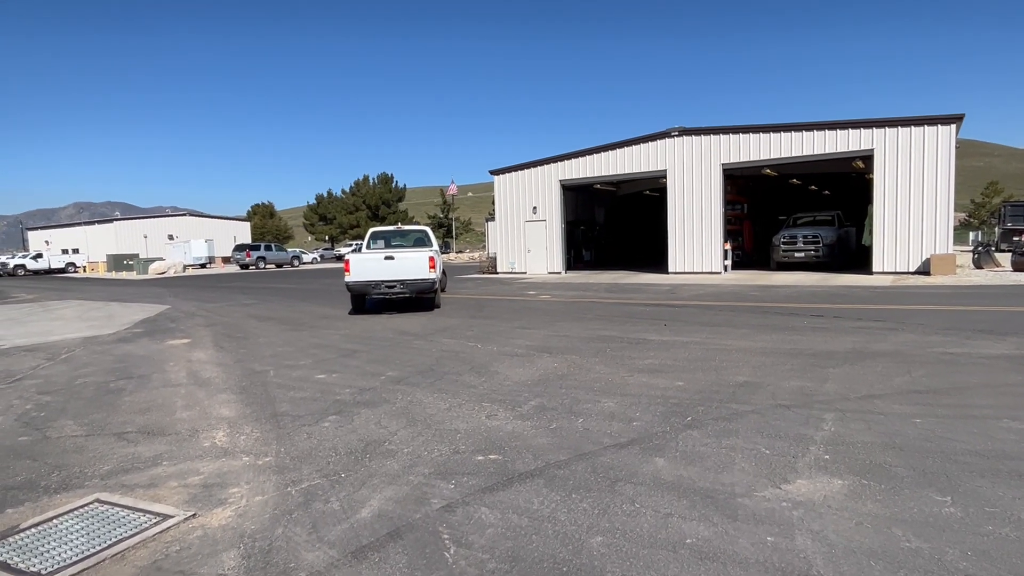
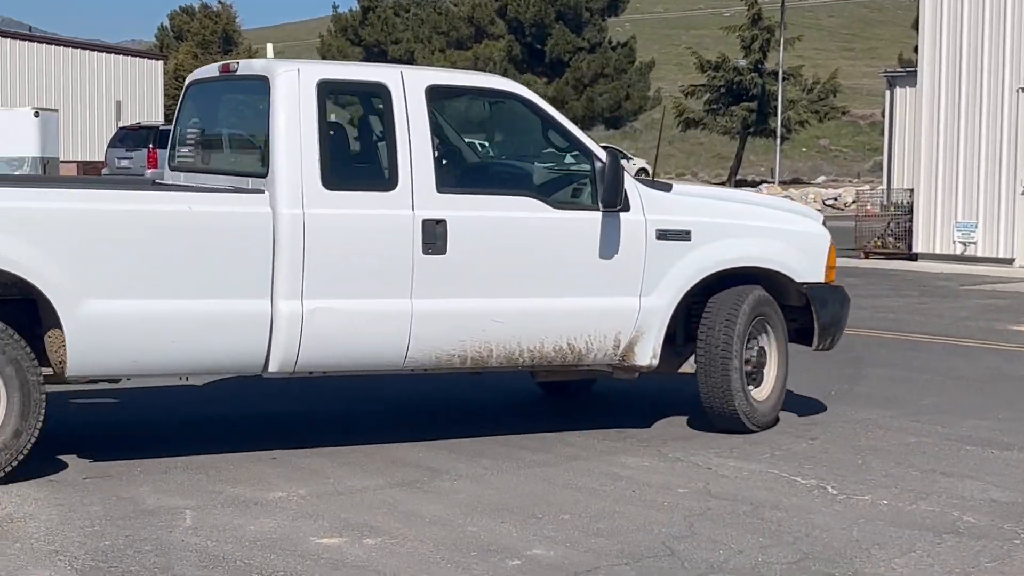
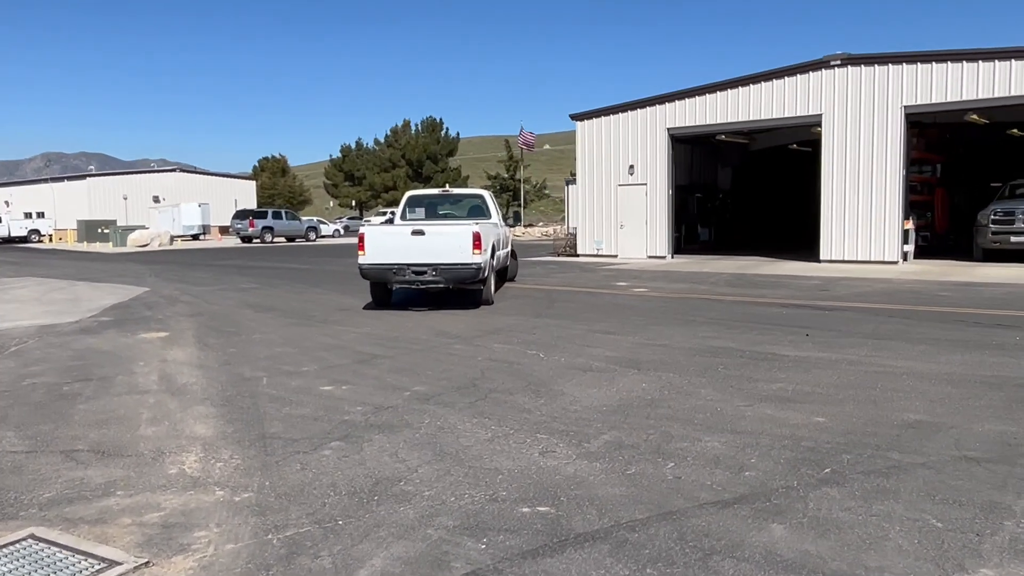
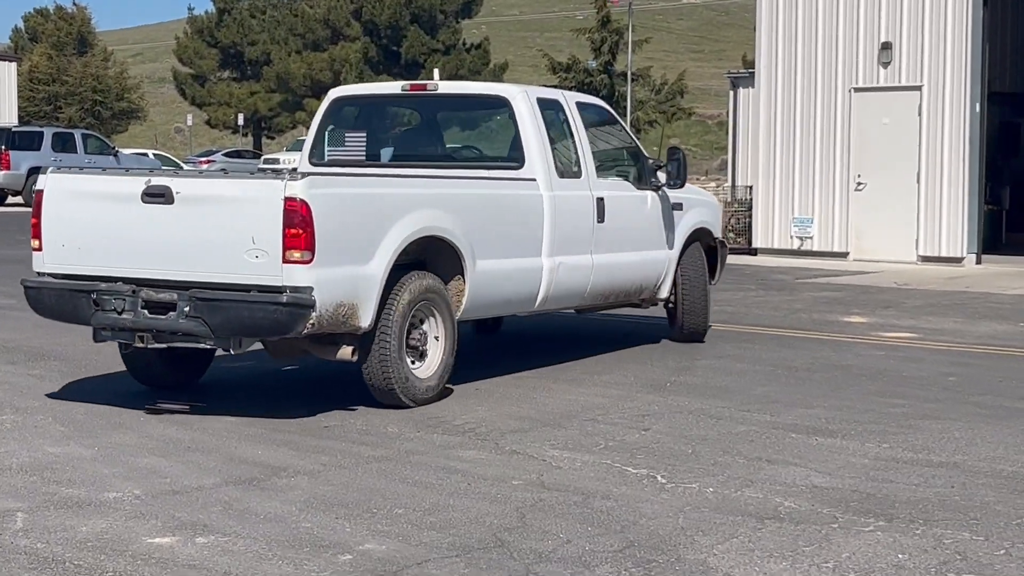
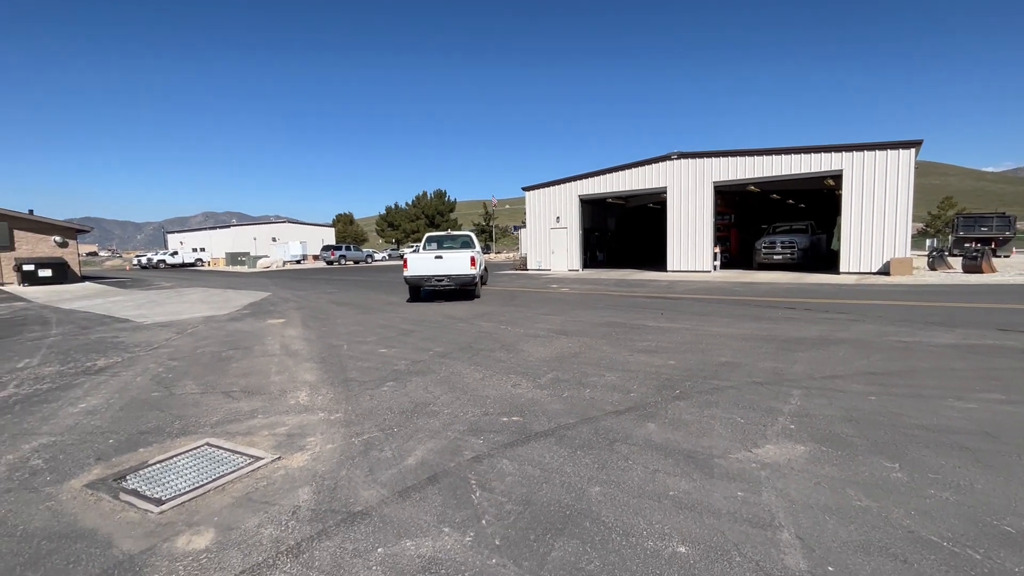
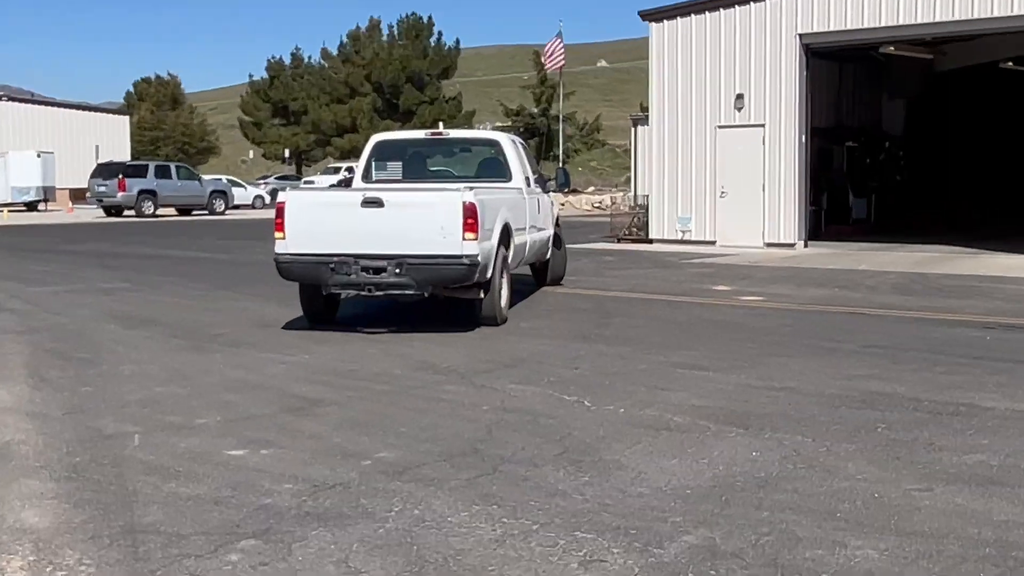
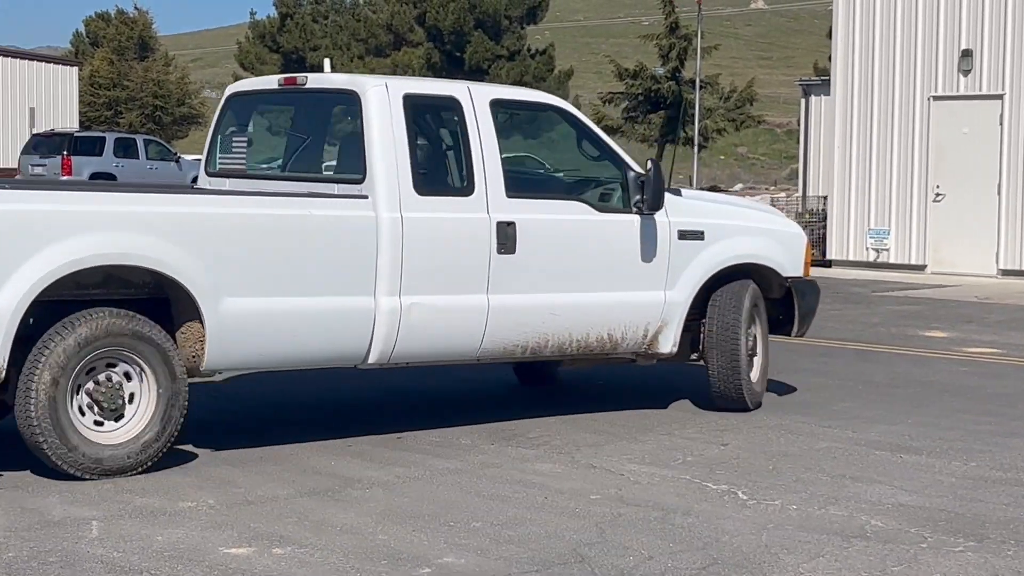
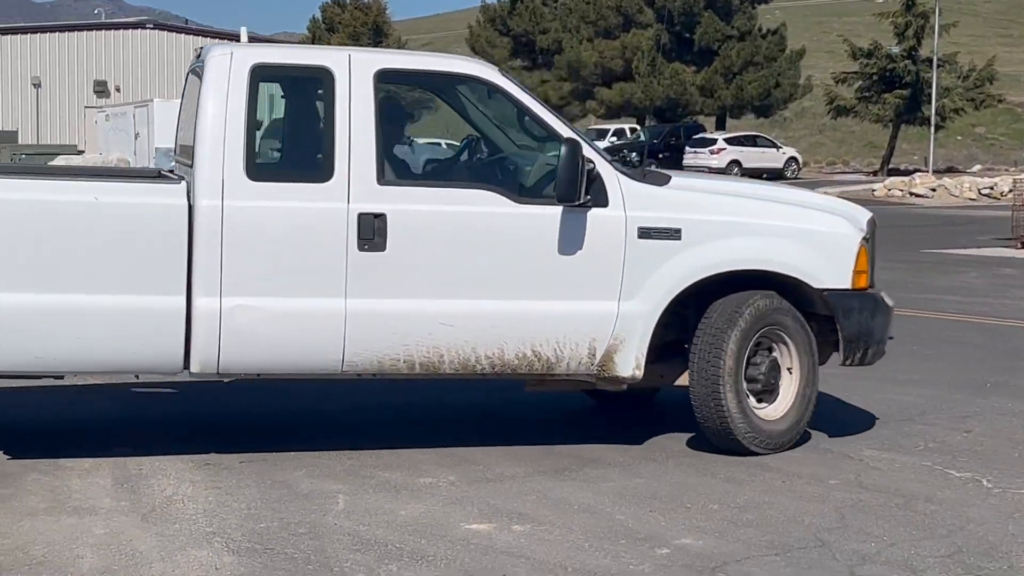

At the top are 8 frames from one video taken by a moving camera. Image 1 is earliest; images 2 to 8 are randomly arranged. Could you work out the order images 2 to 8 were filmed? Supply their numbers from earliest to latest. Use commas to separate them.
5, 3, 6, 4, 7, 2, 8
